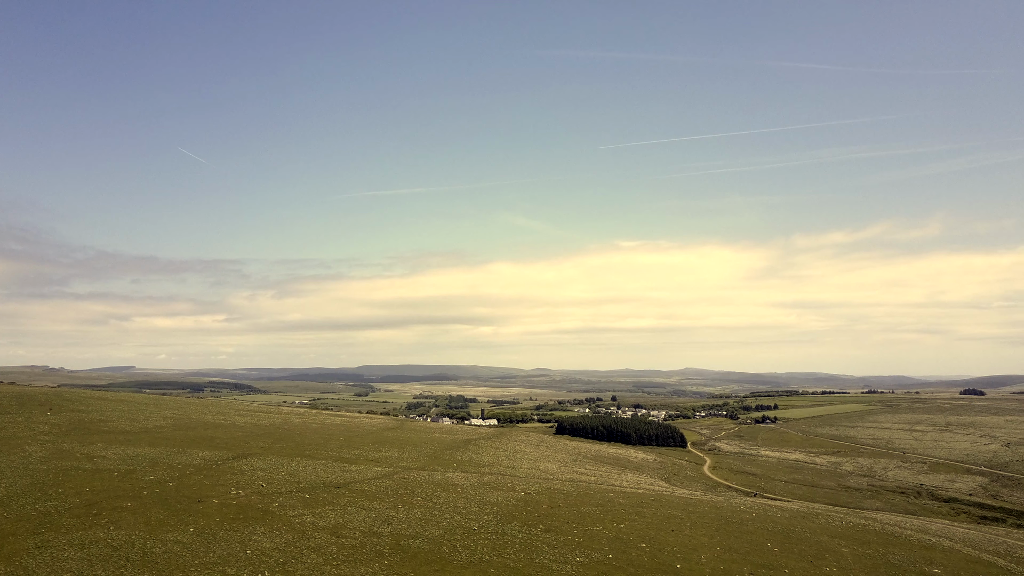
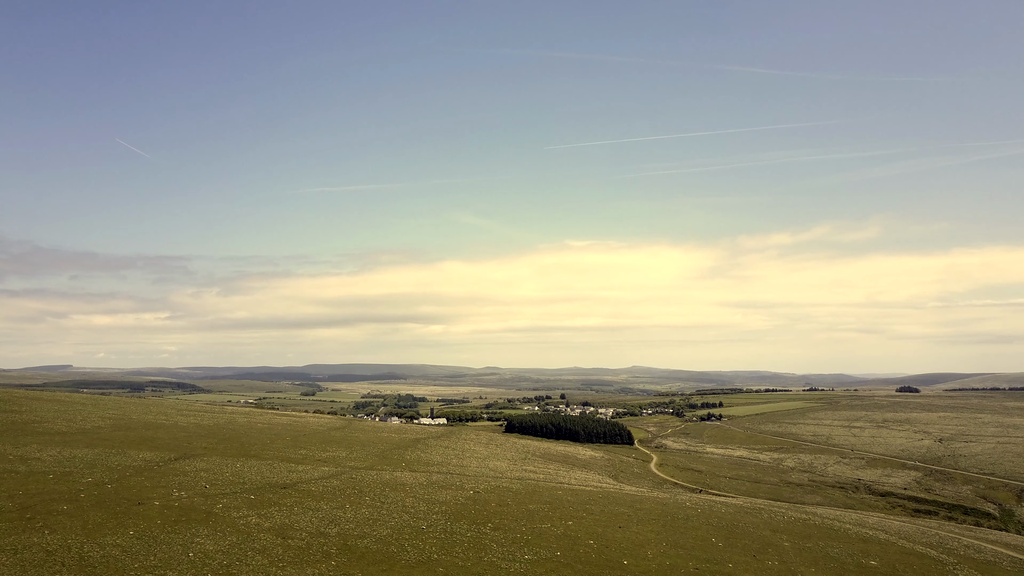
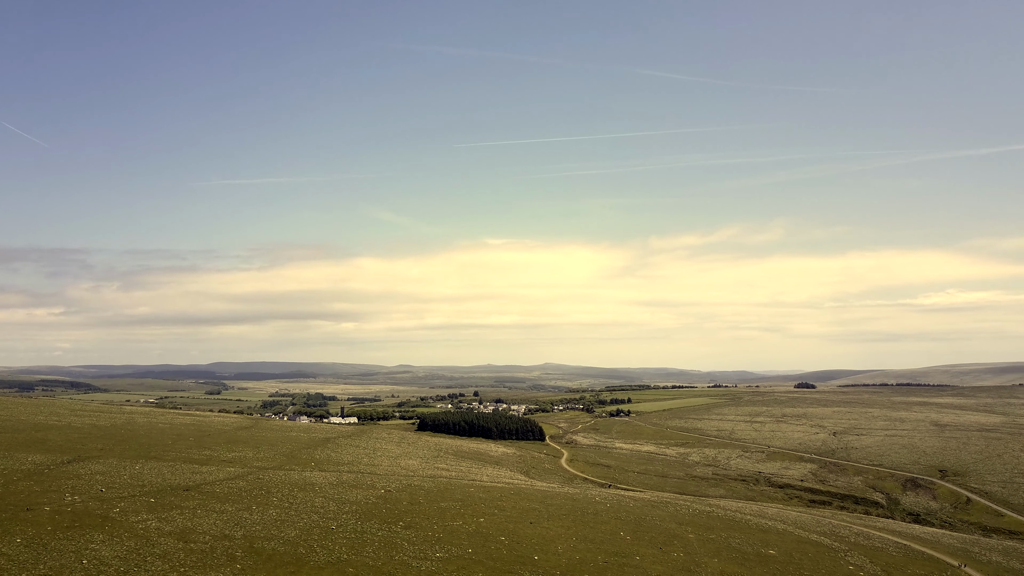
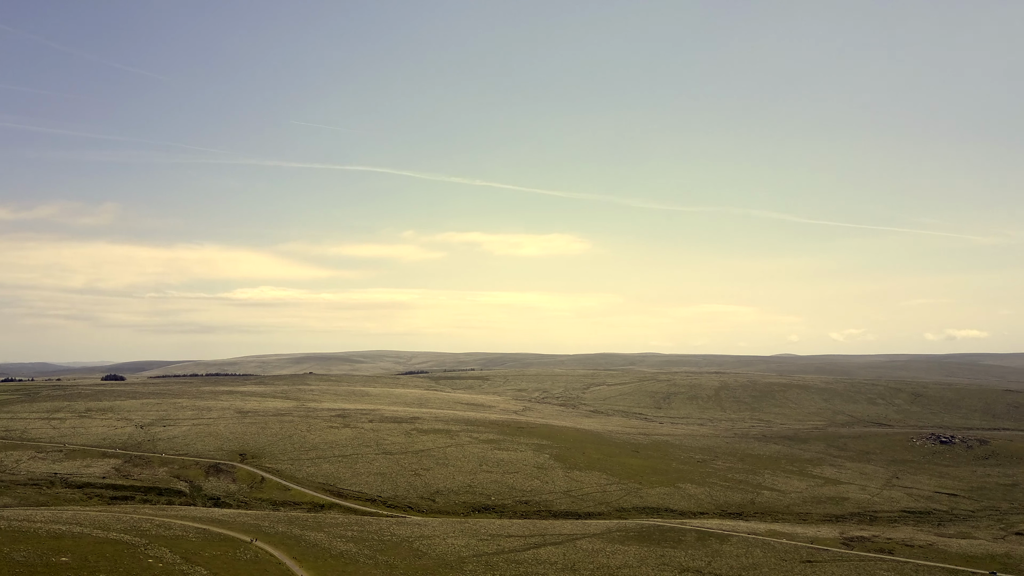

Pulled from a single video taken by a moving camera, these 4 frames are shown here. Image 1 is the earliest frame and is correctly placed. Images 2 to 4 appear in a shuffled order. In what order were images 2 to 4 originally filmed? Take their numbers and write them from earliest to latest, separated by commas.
2, 3, 4
